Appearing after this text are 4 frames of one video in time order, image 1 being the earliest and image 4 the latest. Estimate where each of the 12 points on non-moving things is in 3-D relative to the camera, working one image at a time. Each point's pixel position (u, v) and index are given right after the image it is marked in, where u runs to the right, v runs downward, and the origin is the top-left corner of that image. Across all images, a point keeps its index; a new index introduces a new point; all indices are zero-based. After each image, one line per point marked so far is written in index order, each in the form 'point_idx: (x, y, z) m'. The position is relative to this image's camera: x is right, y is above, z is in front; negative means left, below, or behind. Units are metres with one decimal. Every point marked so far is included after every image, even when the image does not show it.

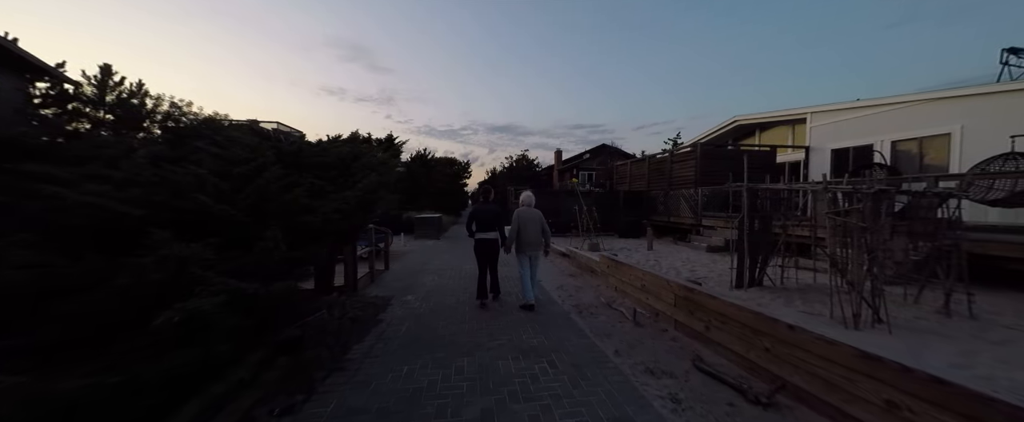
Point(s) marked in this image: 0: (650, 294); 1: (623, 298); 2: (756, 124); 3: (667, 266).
0: (+2.3, -1.4, +5.3) m
1: (+2.1, -1.7, +6.2) m
2: (+12.2, +4.4, +16.4) m
3: (+3.8, -1.3, +7.9) m
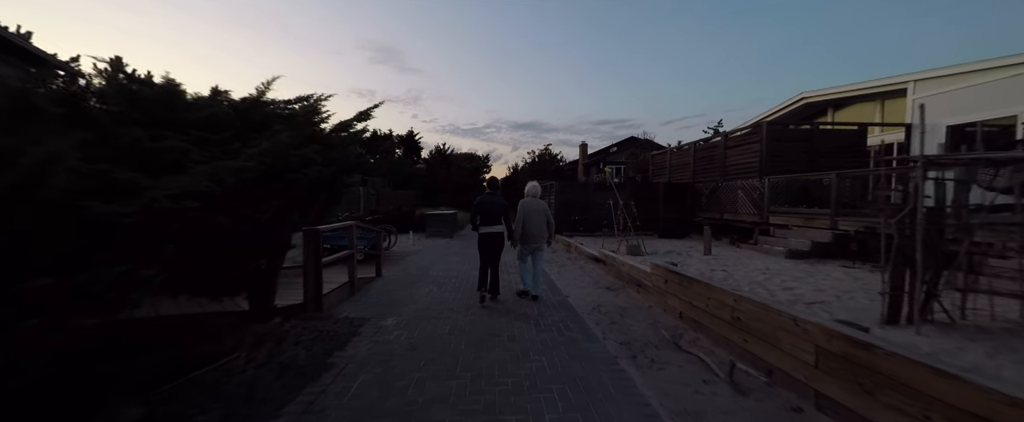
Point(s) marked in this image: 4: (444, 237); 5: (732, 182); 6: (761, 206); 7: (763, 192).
0: (+2.4, -1.3, +3.3) m
1: (+2.4, -1.5, +4.2) m
2: (+13.2, +4.6, +13.5) m
3: (+4.1, -1.2, +5.7) m
4: (-3.2, -1.2, +15.3) m
5: (+7.9, +1.1, +11.7) m
6: (+8.0, +0.2, +10.4) m
7: (+8.0, +0.6, +10.4) m
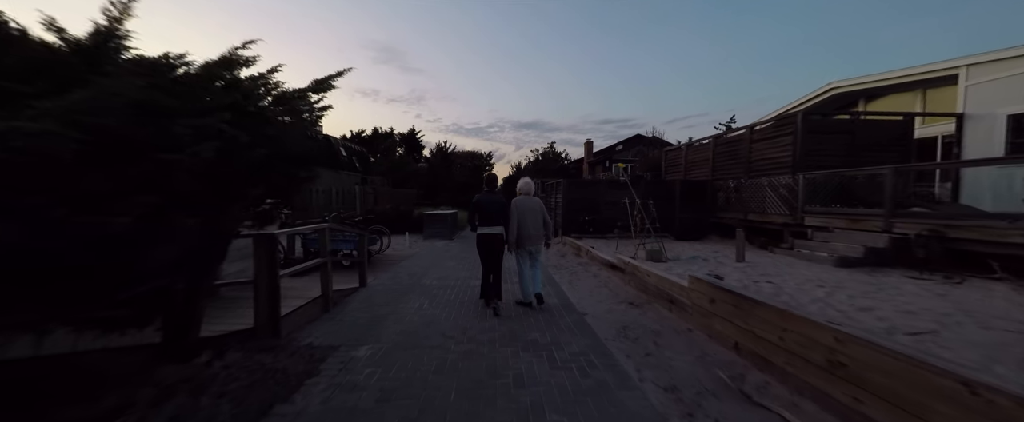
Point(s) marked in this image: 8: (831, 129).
0: (+2.5, -1.3, +2.3) m
1: (+2.4, -1.6, +3.1) m
2: (+13.3, +4.6, +12.4) m
3: (+4.2, -1.2, +4.7) m
4: (-3.0, -1.2, +14.3) m
5: (+8.1, +1.1, +10.6) m
6: (+8.1, +0.2, +9.3) m
7: (+8.1, +0.6, +9.3) m
8: (+9.1, +2.4, +9.4) m
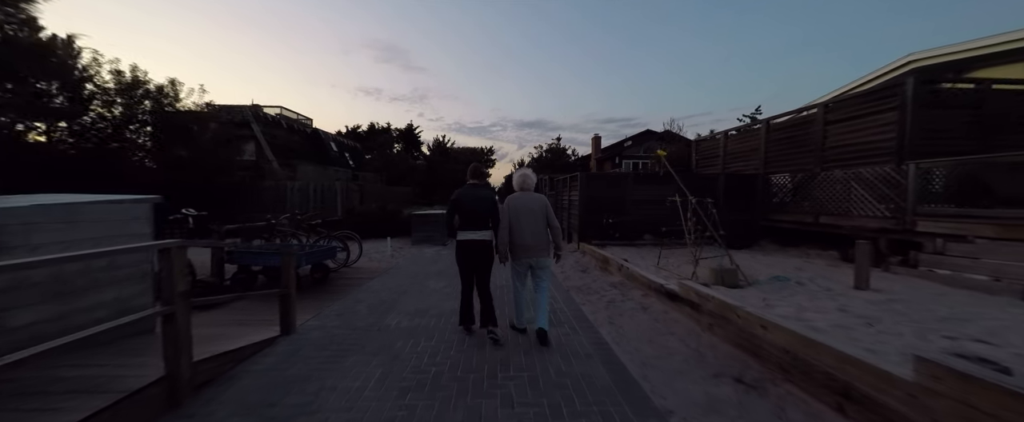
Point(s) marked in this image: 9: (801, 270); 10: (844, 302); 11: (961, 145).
0: (+2.6, -1.3, -0.1) m
1: (+2.6, -1.6, +0.8) m
2: (+13.5, +4.6, +10.0) m
3: (+4.3, -1.3, +2.3) m
4: (-2.8, -1.2, +11.9) m
5: (+8.2, +1.0, +8.2) m
6: (+8.2, +0.1, +6.9) m
7: (+8.3, +0.6, +6.9) m
8: (+9.3, +2.3, +6.9) m
9: (+5.5, -1.1, +6.3) m
10: (+4.4, -1.2, +4.3) m
11: (+9.5, +1.4, +6.9) m
